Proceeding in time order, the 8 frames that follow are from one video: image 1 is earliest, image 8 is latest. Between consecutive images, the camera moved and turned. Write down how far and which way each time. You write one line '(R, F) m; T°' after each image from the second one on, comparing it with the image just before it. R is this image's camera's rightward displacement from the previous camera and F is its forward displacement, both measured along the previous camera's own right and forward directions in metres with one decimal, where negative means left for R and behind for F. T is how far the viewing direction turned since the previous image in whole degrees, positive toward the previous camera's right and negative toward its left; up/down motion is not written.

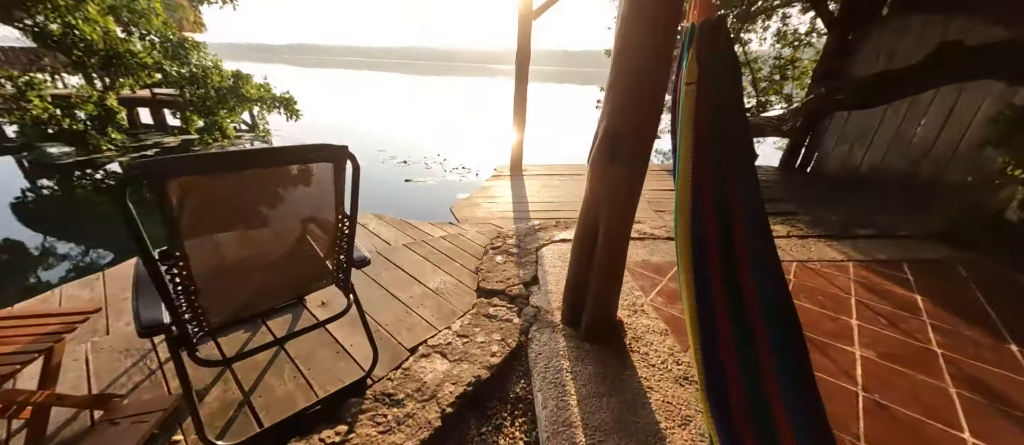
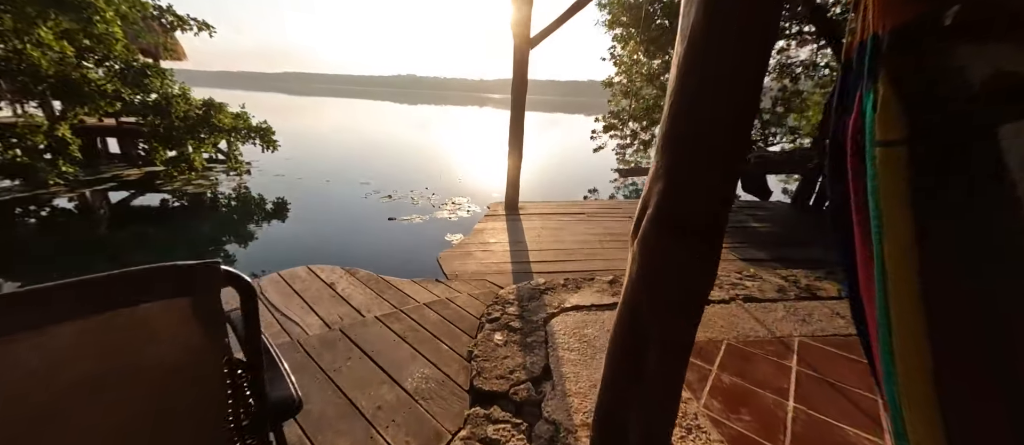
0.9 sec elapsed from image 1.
(-0.1, +0.4) m; +2°
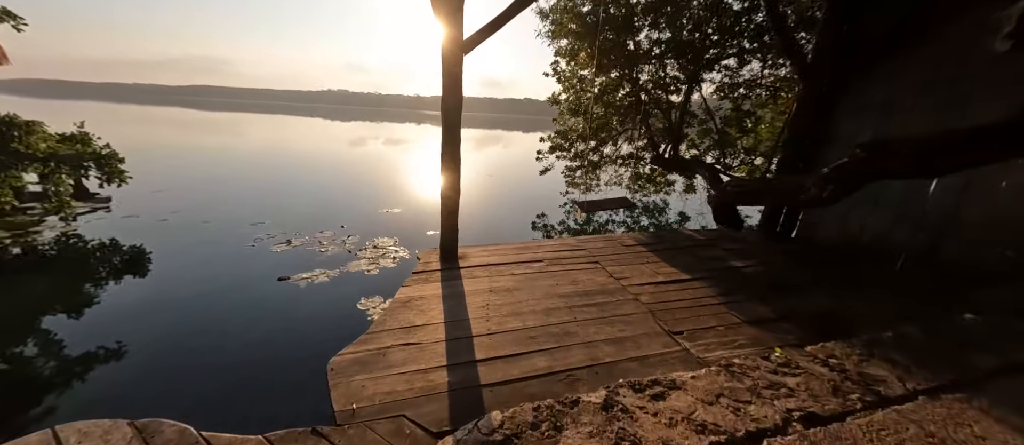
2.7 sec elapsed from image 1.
(+0.1, +0.8) m; +10°
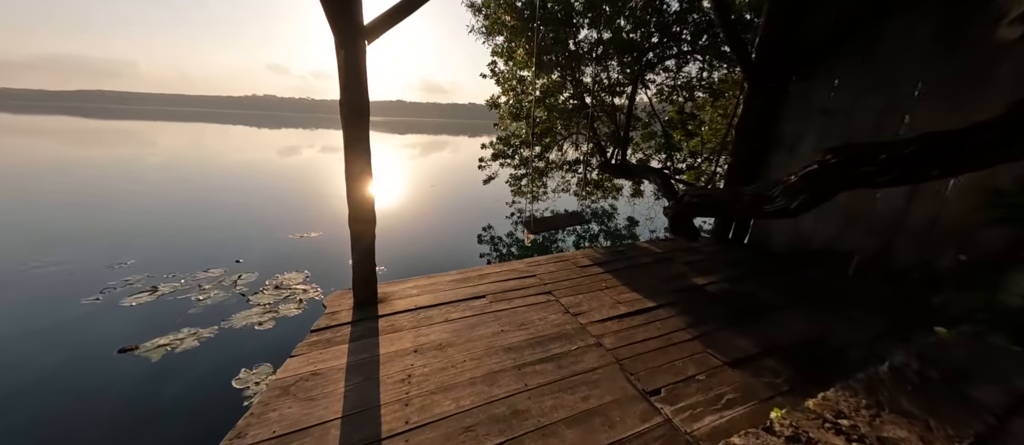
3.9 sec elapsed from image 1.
(+0.1, +0.5) m; +8°
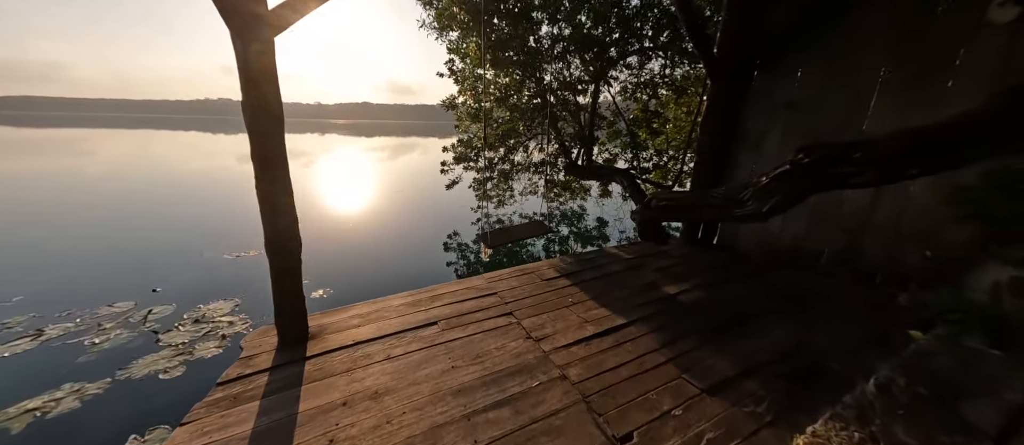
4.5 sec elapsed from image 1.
(+0.1, +0.3) m; +4°
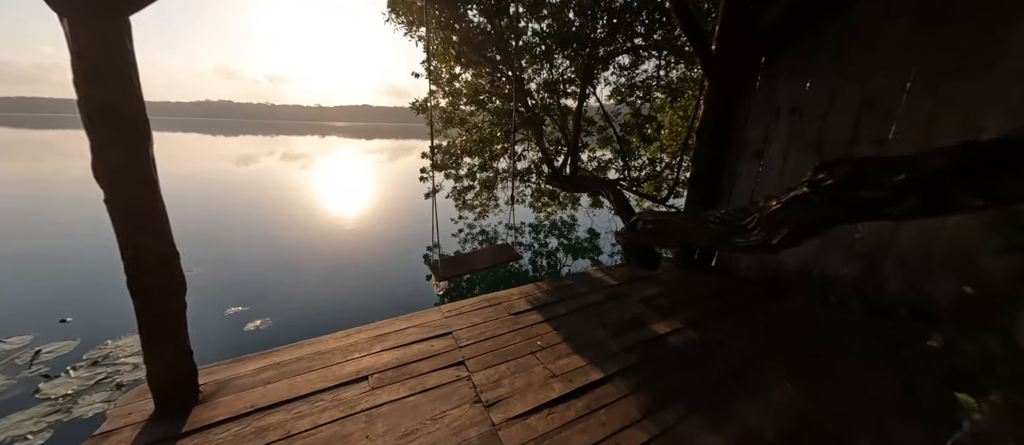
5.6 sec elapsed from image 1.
(+0.2, +0.4) m; 0°
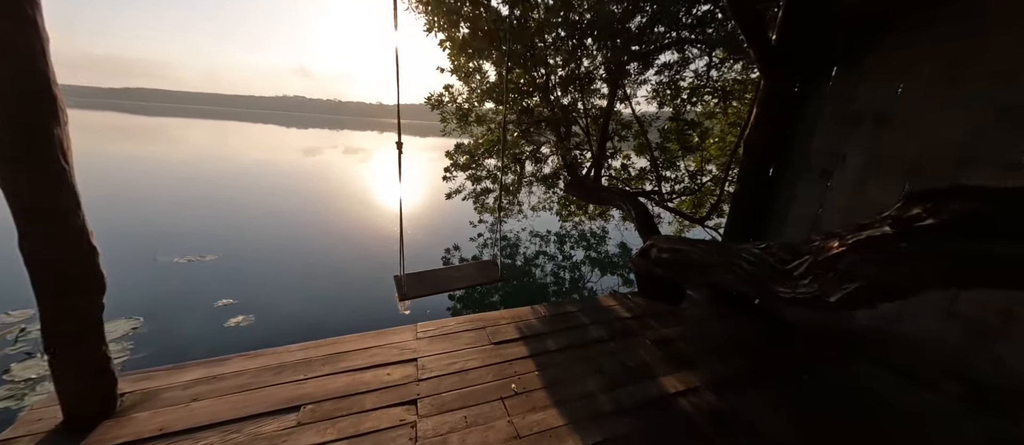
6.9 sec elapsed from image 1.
(+0.3, +0.3) m; -7°
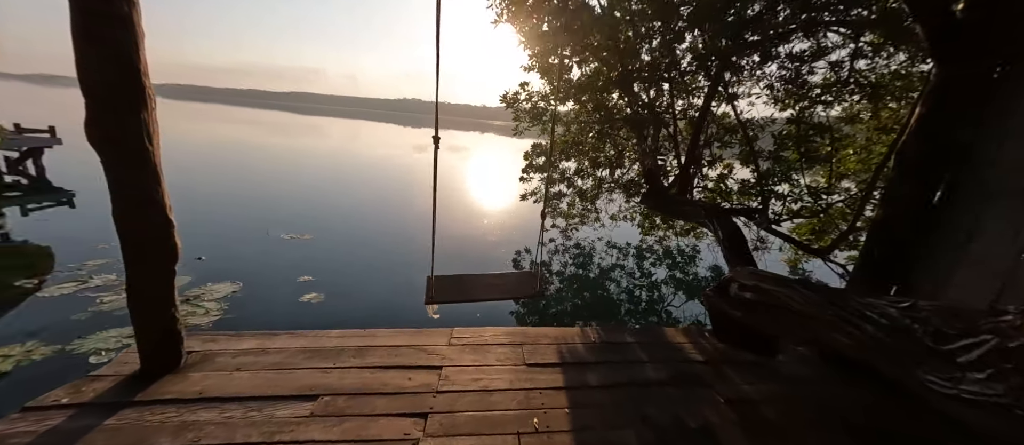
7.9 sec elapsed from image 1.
(+0.2, +0.2) m; -14°
